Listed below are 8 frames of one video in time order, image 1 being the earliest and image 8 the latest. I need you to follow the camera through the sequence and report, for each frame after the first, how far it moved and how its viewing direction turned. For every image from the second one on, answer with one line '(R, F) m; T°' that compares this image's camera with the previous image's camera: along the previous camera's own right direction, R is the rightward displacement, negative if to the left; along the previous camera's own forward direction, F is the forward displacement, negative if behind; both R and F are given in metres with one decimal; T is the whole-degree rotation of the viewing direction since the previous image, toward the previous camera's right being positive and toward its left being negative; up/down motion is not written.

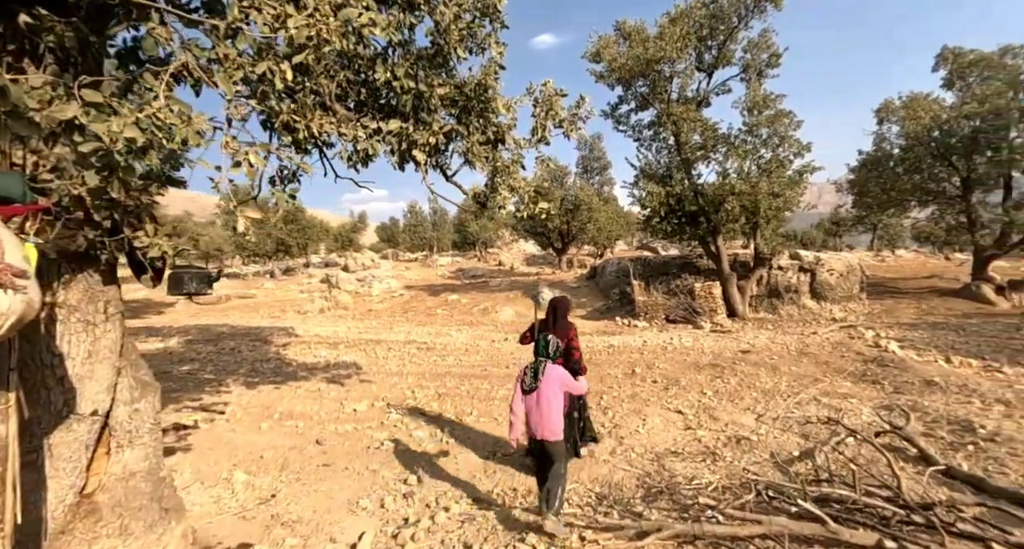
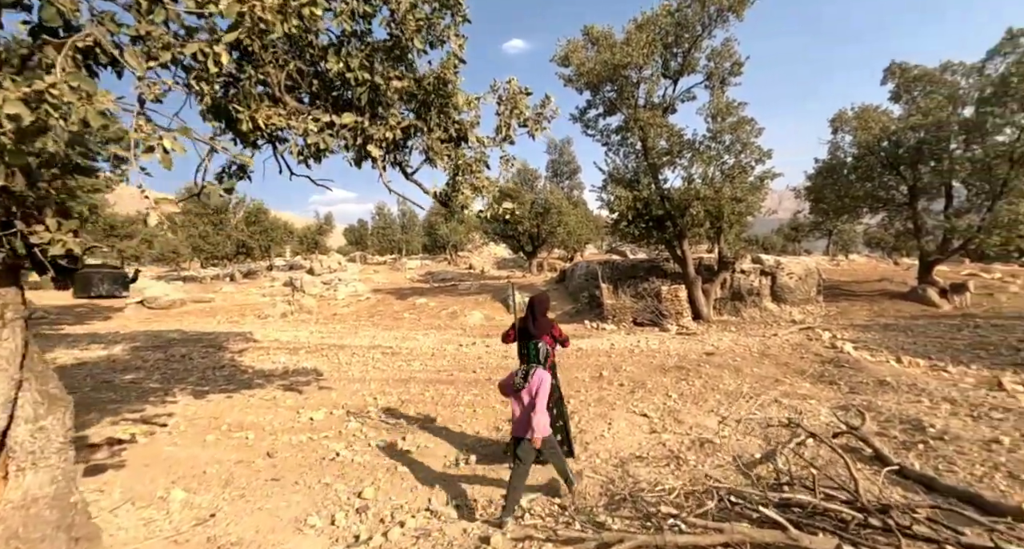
(+0.1, +0.1) m; +4°
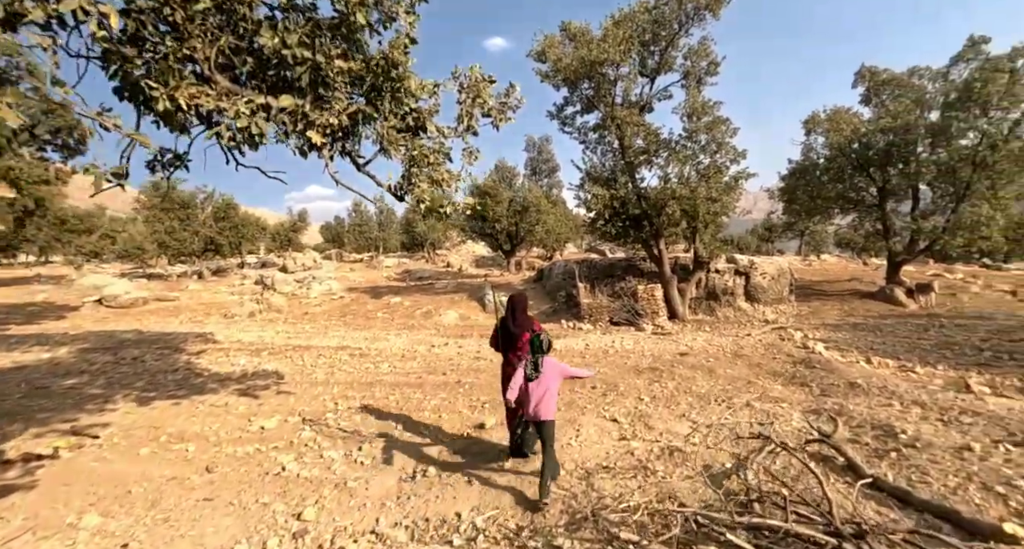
(+0.2, +0.3) m; +3°
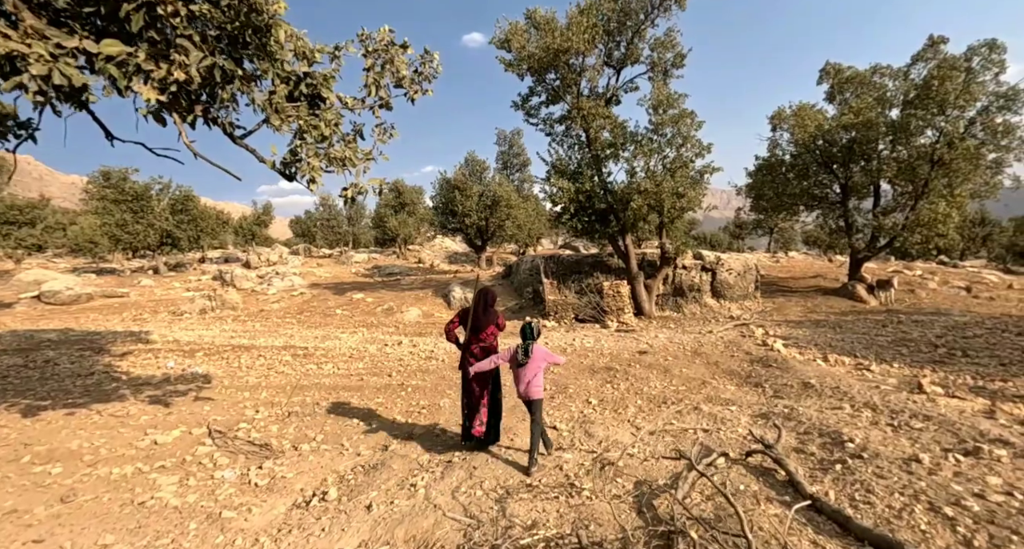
(+0.7, +0.5) m; +3°
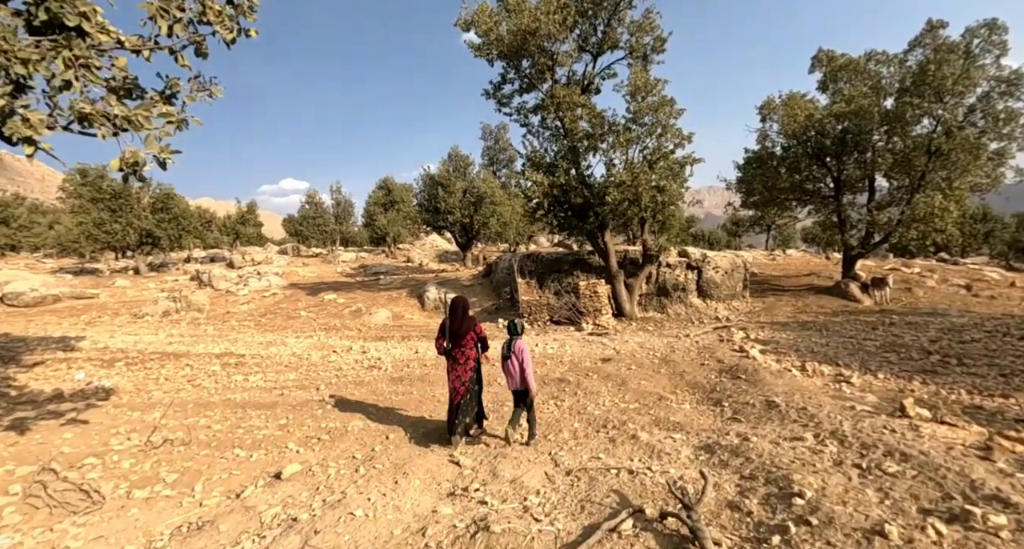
(+1.2, +1.0) m; 0°
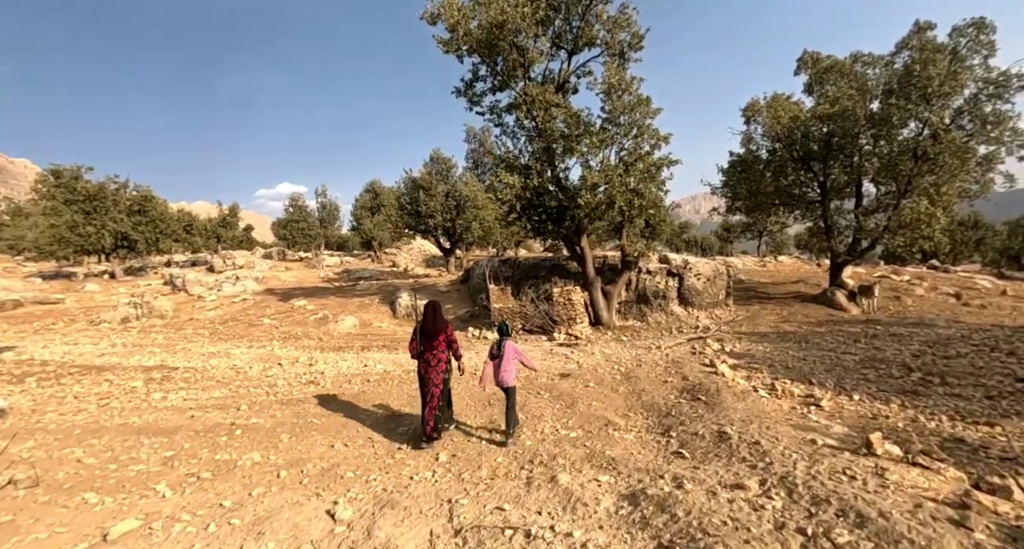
(+1.0, +0.8) m; 0°
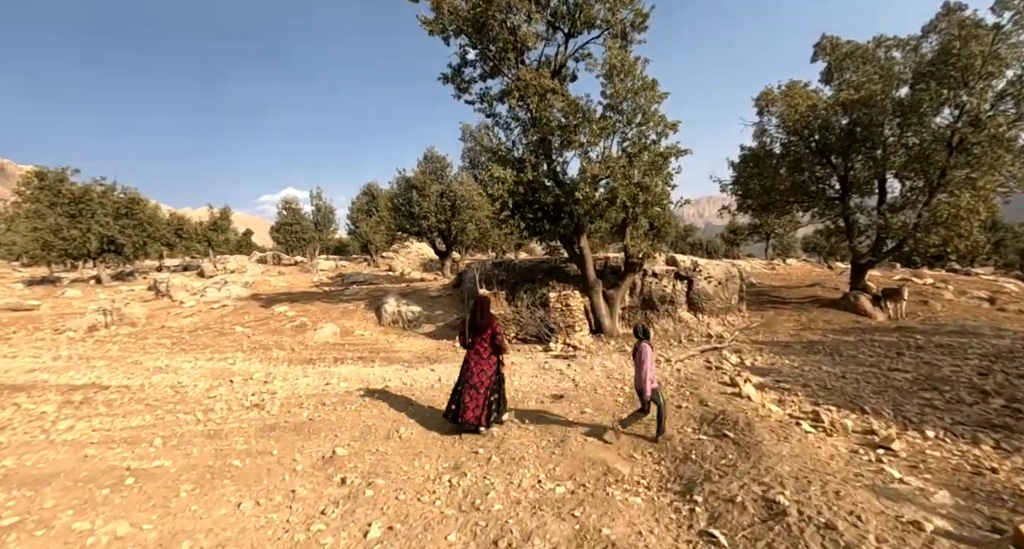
(+0.4, +1.5) m; 0°
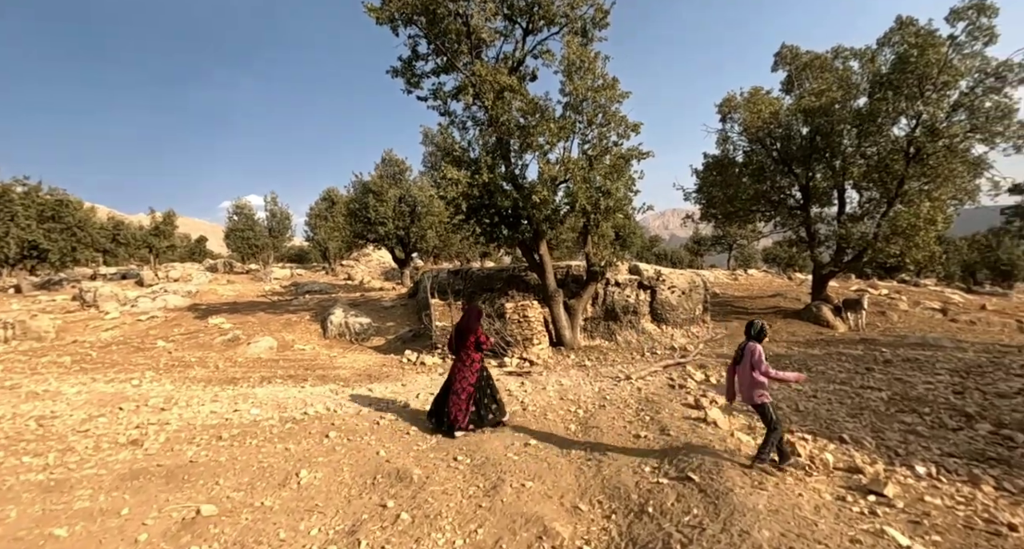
(+0.5, +1.0) m; +4°
